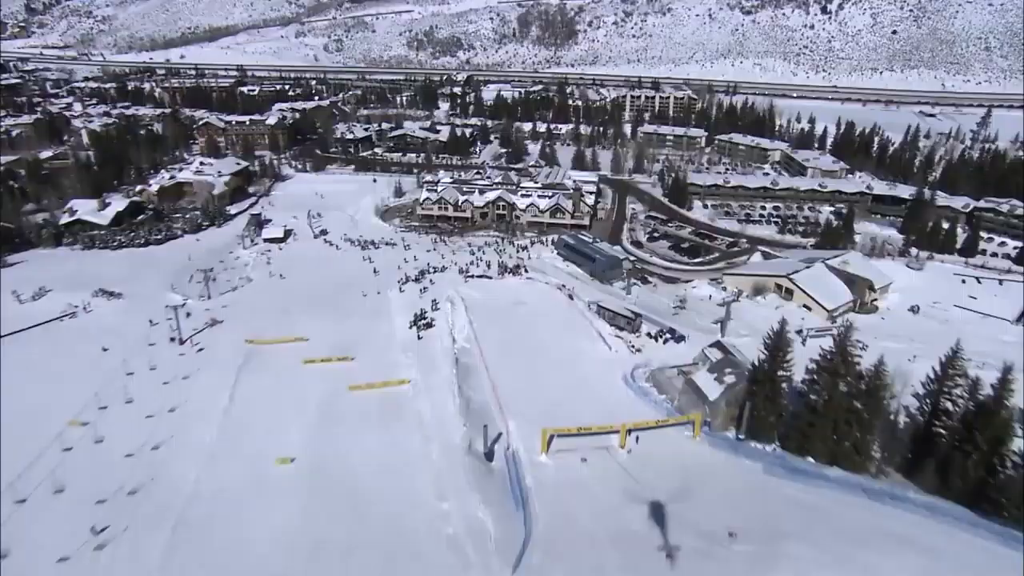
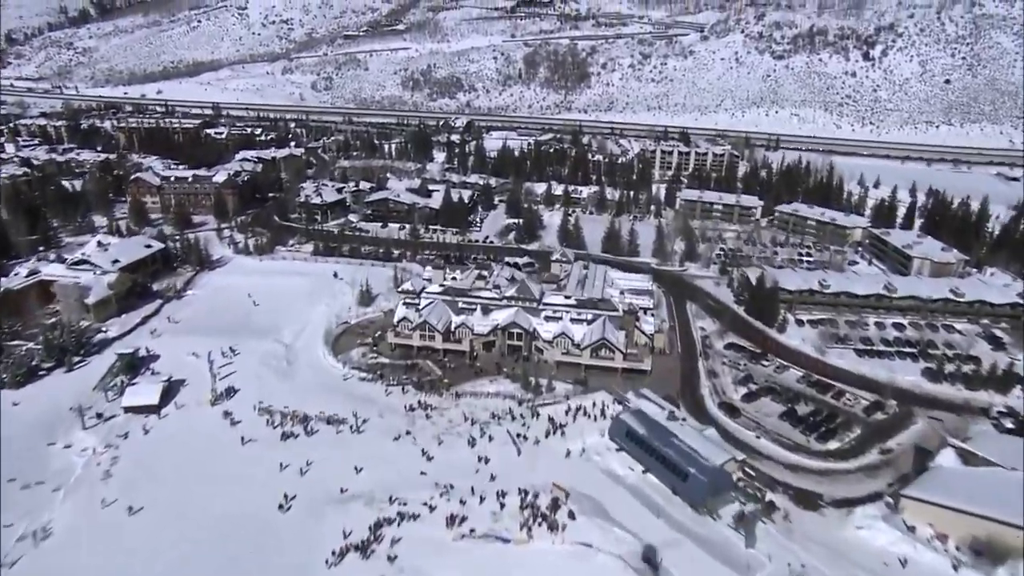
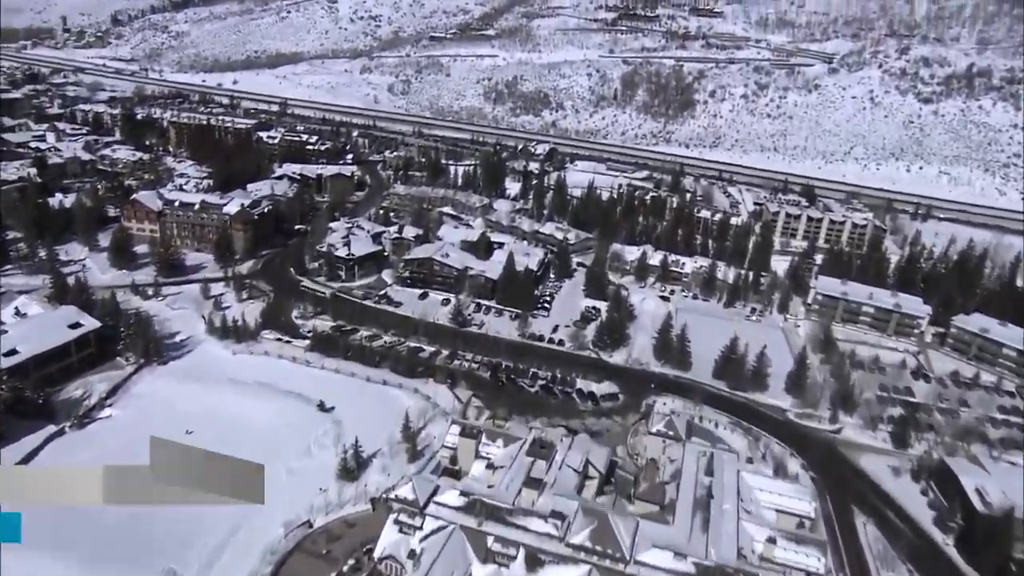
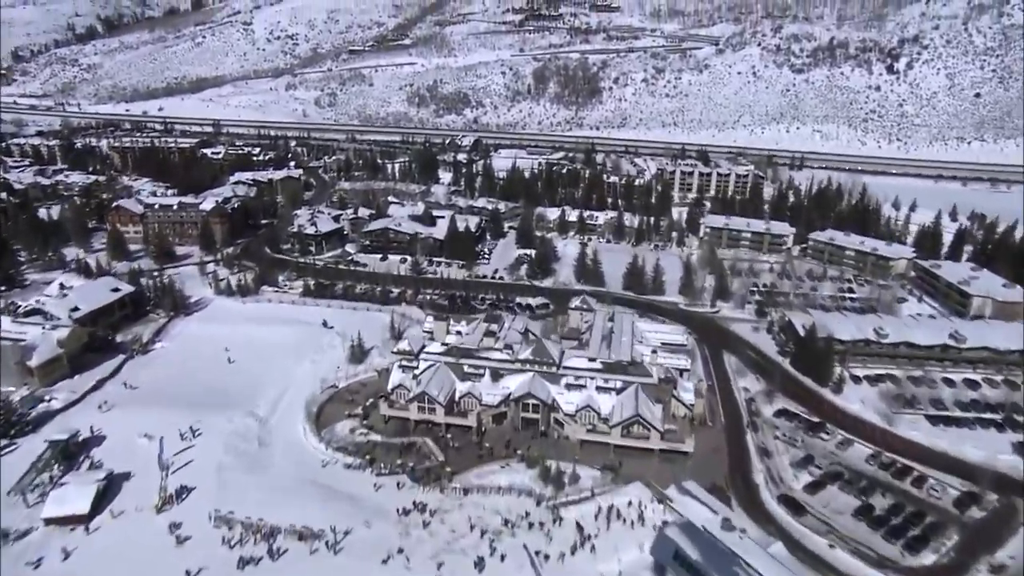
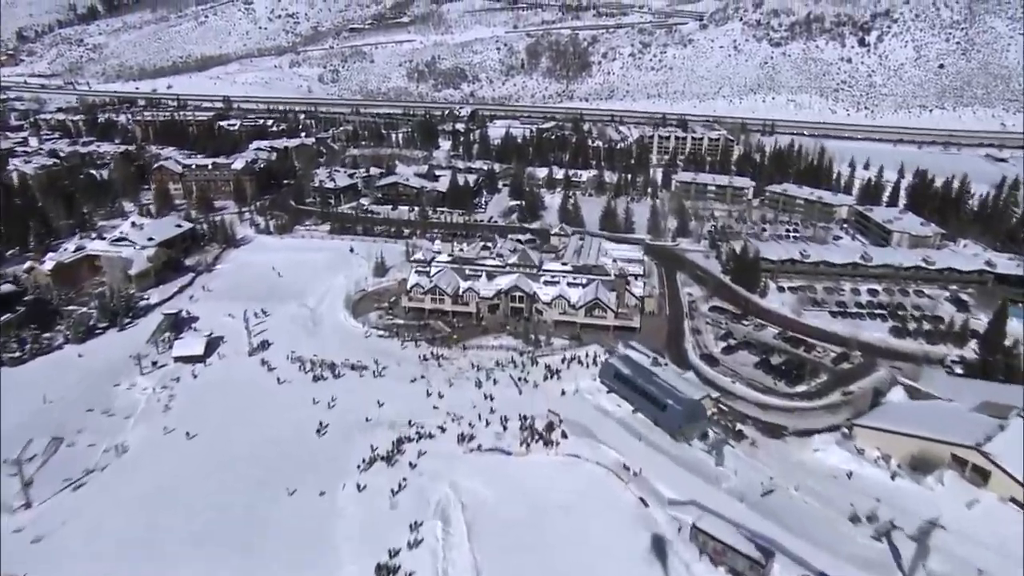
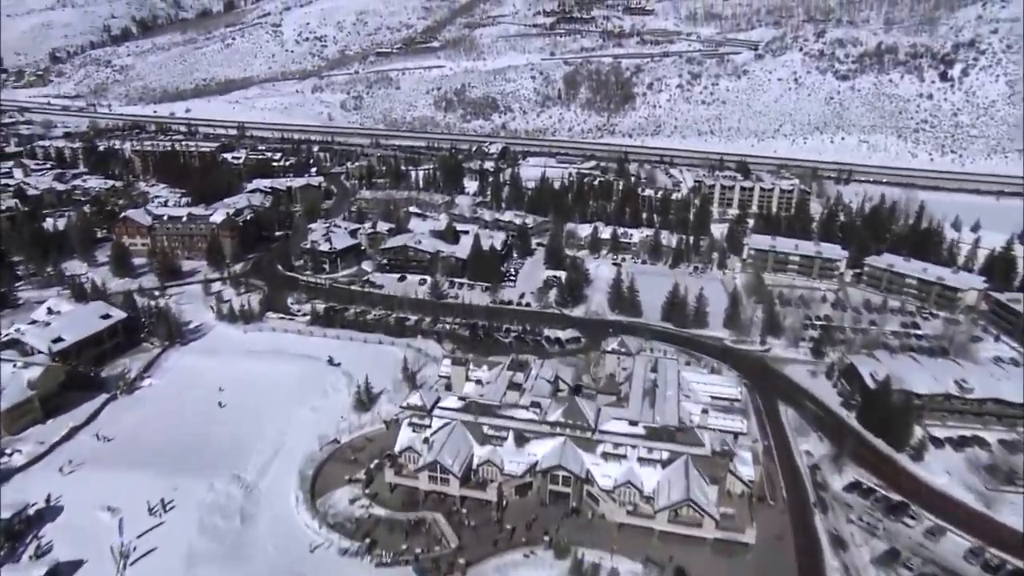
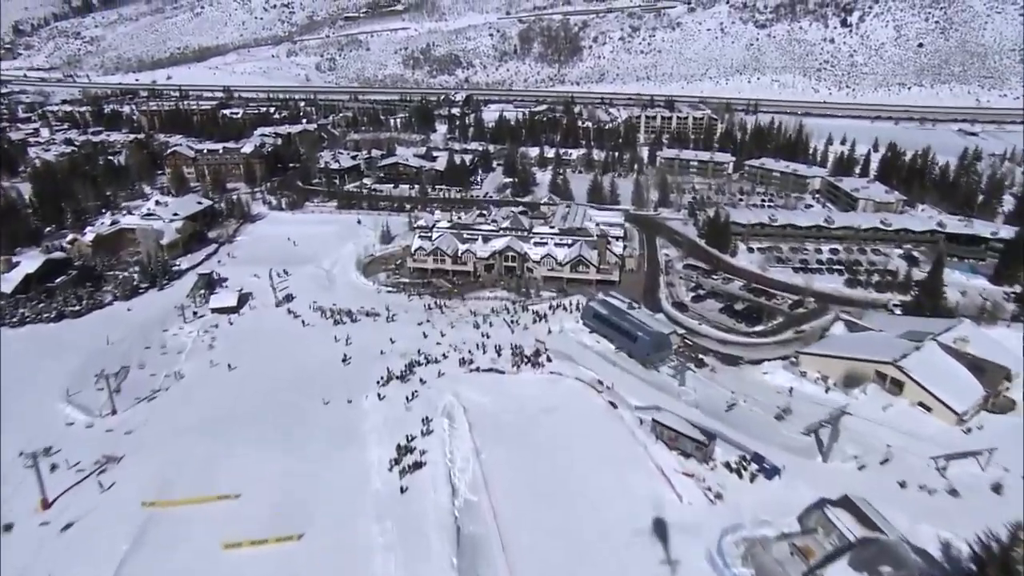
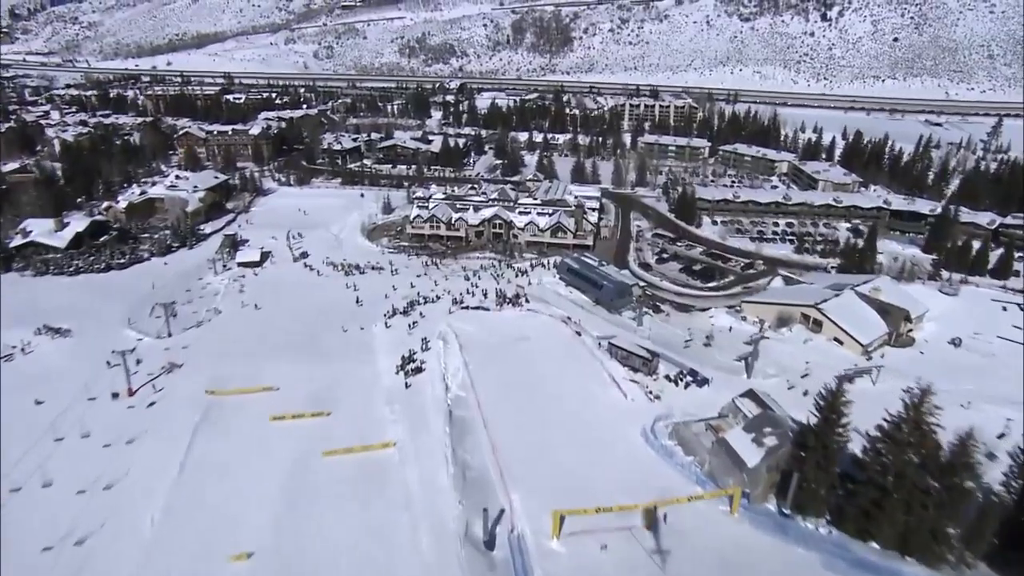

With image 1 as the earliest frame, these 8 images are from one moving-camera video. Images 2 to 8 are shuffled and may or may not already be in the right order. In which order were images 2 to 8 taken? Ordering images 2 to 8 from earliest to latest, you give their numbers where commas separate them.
8, 7, 5, 2, 4, 6, 3
